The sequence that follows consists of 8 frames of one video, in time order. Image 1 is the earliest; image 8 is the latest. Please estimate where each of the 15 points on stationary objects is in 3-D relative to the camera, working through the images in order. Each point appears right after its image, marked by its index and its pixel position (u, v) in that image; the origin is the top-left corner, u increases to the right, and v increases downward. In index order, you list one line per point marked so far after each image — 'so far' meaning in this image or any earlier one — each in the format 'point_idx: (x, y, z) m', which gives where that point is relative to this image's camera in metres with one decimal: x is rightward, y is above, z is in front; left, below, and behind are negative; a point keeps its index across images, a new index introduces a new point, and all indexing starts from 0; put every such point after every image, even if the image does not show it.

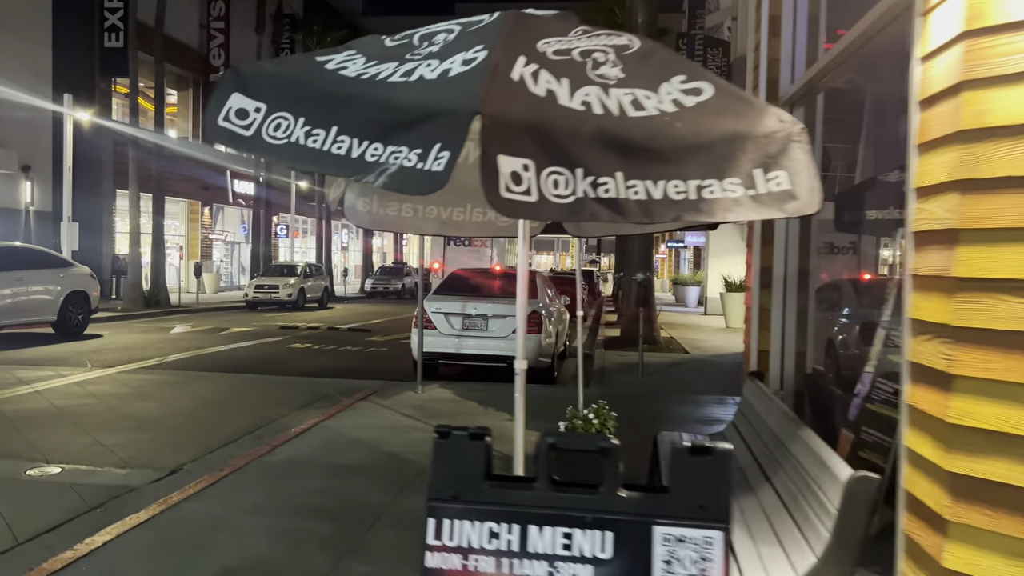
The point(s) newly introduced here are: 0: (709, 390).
0: (+2.5, -1.3, +10.2) m
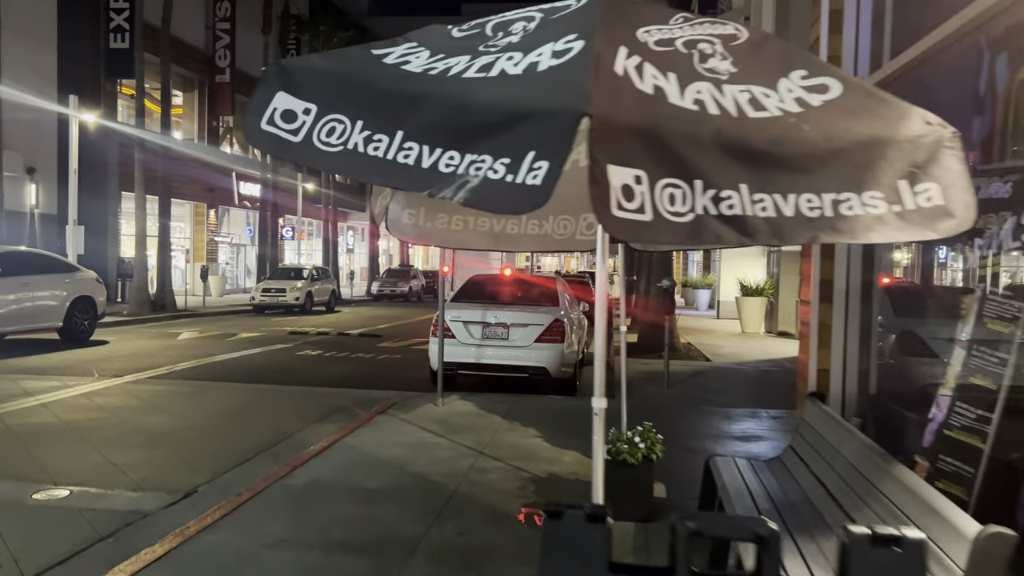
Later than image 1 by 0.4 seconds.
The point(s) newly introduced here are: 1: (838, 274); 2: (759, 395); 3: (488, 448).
0: (+2.7, -1.4, +9.8) m
1: (+1.9, +0.1, +4.8) m
2: (+3.1, -1.4, +10.4) m
3: (-0.2, -1.3, +6.8) m
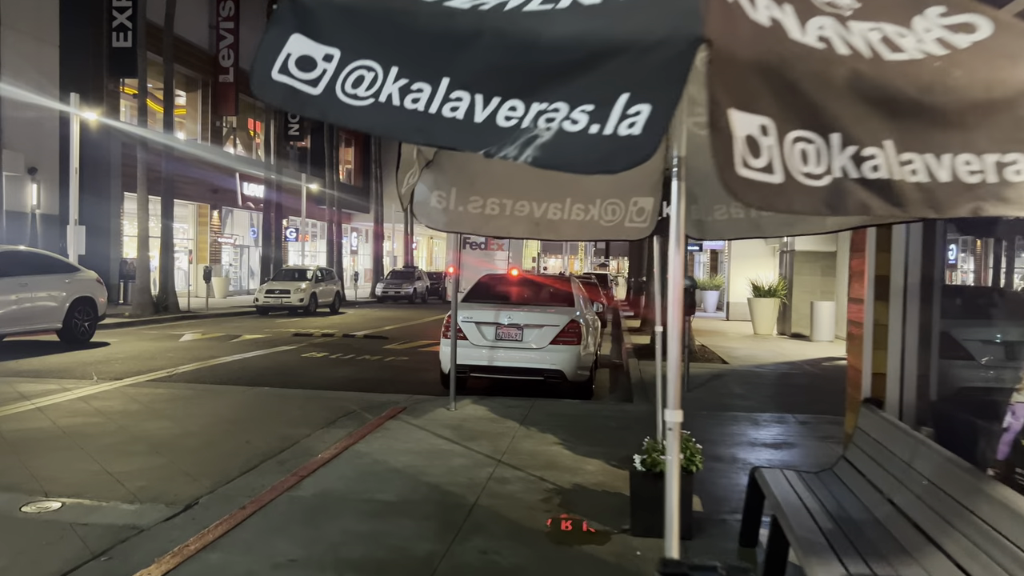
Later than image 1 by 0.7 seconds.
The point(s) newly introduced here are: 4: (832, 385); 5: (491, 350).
0: (+2.9, -1.4, +9.4) m
1: (+2.1, +0.1, +4.4) m
2: (+3.3, -1.4, +10.0) m
3: (0.0, -1.3, +6.4) m
4: (+4.4, -1.4, +11.4) m
5: (-0.2, -0.7, +9.4) m
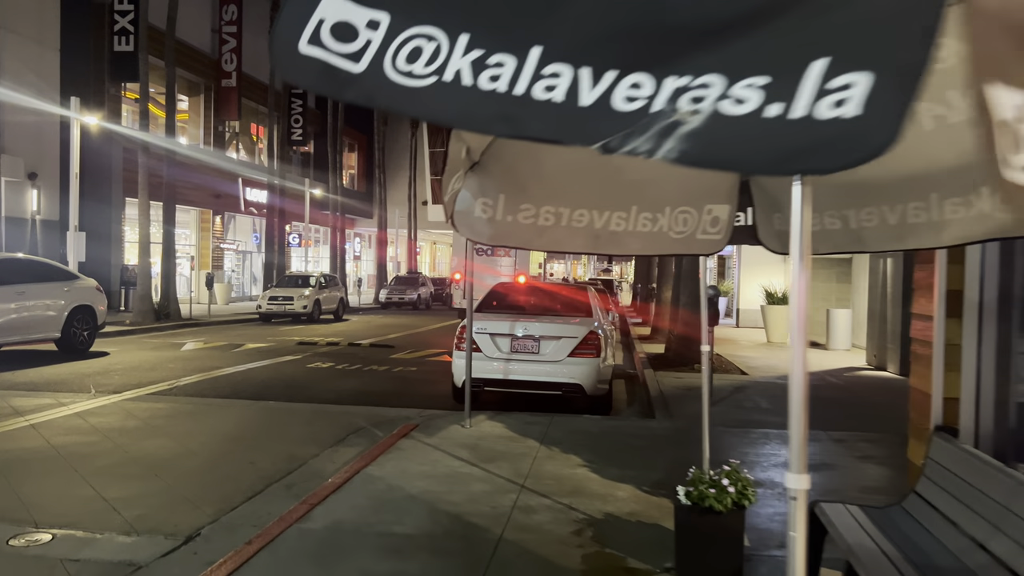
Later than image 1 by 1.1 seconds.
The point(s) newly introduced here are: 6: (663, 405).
0: (+3.1, -1.5, +9.0) m
1: (+2.2, 0.0, +4.0) m
2: (+3.5, -1.5, +9.6) m
3: (+0.1, -1.4, +6.0) m
4: (+4.6, -1.5, +11.0) m
5: (-0.1, -0.8, +8.9) m
6: (+1.8, -1.4, +9.6) m
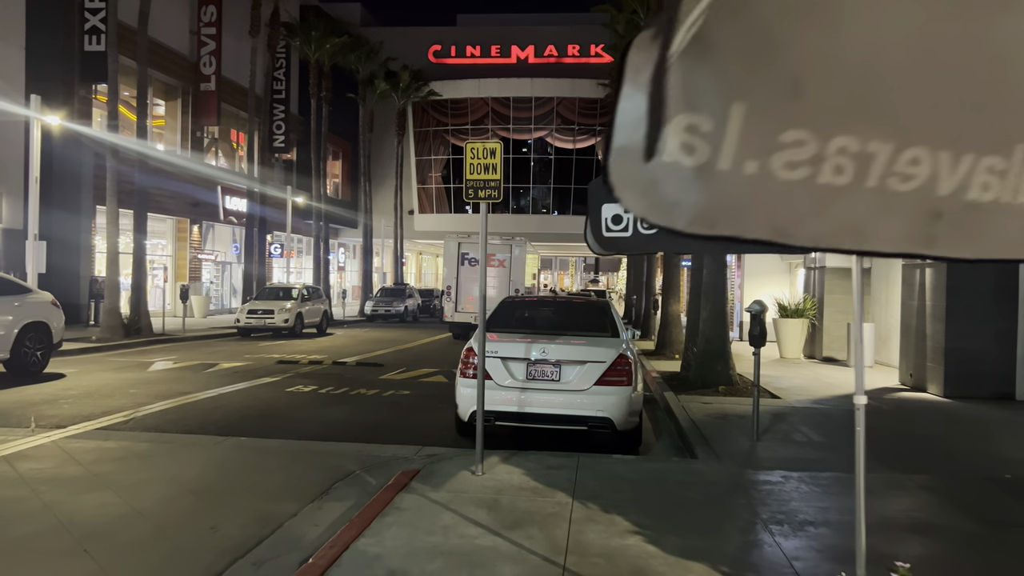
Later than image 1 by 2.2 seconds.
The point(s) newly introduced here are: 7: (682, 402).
0: (+3.2, -1.6, +7.7) m
1: (+2.5, -0.1, +2.7) m
2: (+3.6, -1.6, +8.2) m
3: (+0.3, -1.5, +4.6) m
4: (+4.7, -1.6, +9.6) m
5: (+0.1, -1.0, +7.6) m
6: (+1.9, -1.6, +8.3) m
7: (+2.3, -1.5, +10.9) m
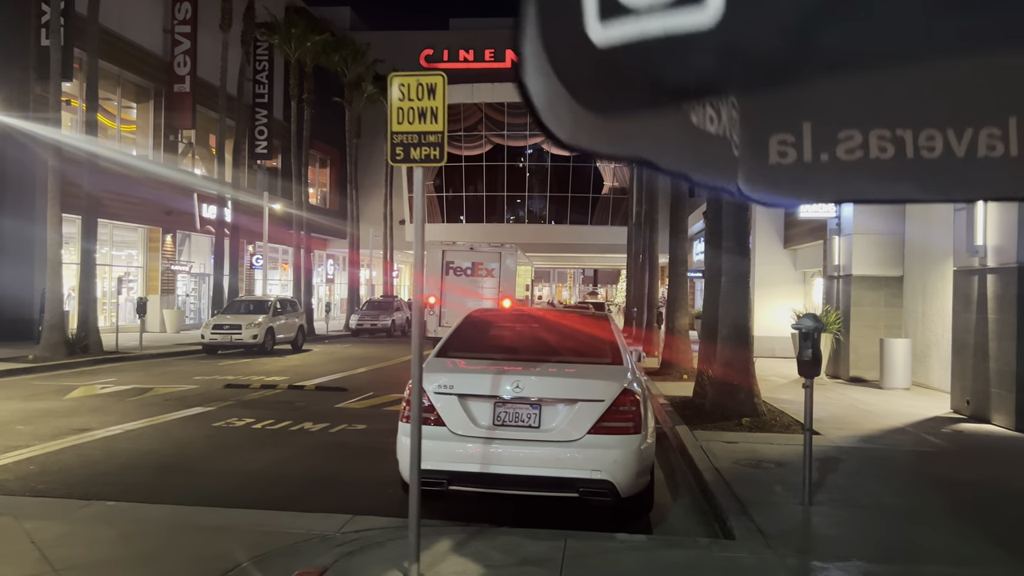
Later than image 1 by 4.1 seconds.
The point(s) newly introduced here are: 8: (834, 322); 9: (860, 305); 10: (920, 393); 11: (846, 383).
0: (+3.0, -1.7, +5.5) m
1: (+2.2, 0.0, +0.5) m
2: (+3.4, -1.7, +6.1) m
3: (+0.1, -1.5, +2.4) m
4: (+4.4, -1.7, +7.5) m
5: (-0.2, -1.0, +5.4) m
6: (+1.7, -1.6, +6.1) m
7: (+2.0, -1.7, +8.7) m
8: (+6.7, -0.7, +16.9) m
9: (+7.0, -0.4, +16.4) m
10: (+7.3, -1.9, +14.5) m
11: (+6.8, -1.9, +16.5) m
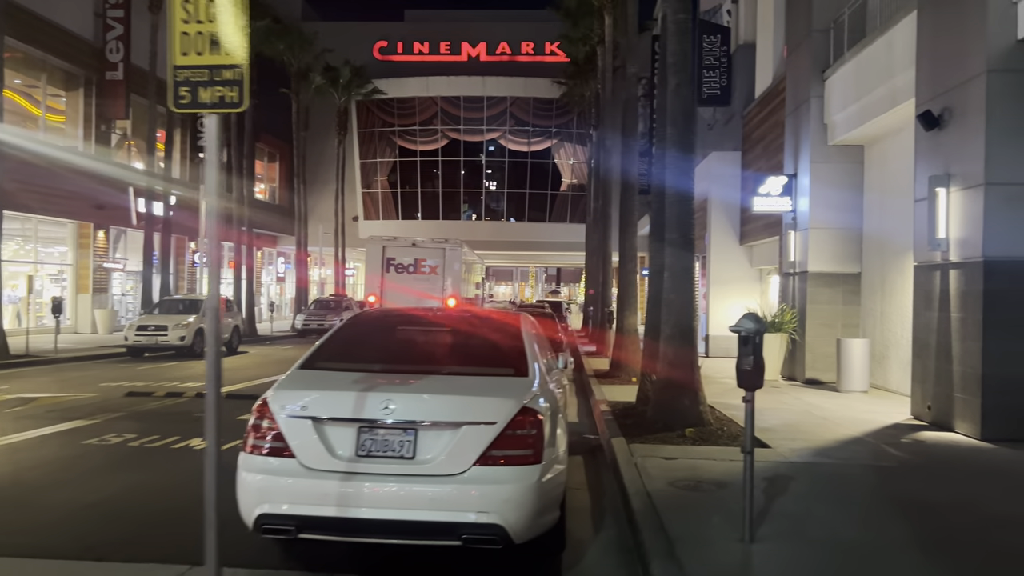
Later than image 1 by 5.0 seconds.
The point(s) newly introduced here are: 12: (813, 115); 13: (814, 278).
0: (+2.3, -1.6, +4.5) m
1: (+1.7, 0.0, -0.5) m
2: (+2.6, -1.7, +5.1) m
3: (-0.5, -1.5, +1.3) m
4: (+3.6, -1.7, +6.6) m
5: (-0.9, -1.0, +4.3) m
6: (+0.9, -1.6, +5.1) m
7: (+1.2, -1.6, +7.7) m
8: (+5.5, -0.6, +16.1) m
9: (+5.8, -0.3, +15.5) m
10: (+6.2, -1.8, +13.7) m
11: (+5.6, -1.9, +15.7) m
12: (+5.8, +3.4, +15.8) m
13: (+5.8, +0.2, +15.5) m
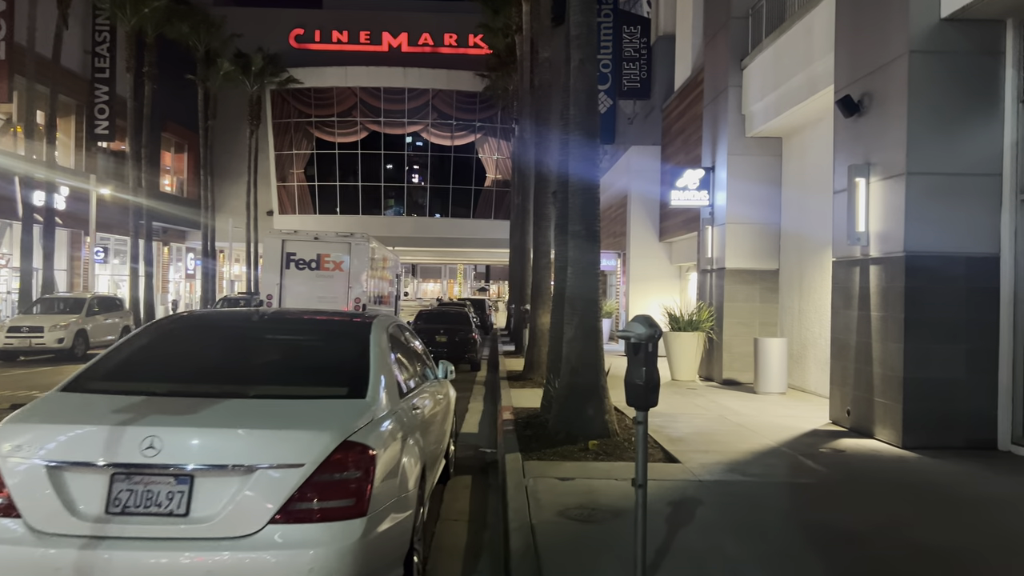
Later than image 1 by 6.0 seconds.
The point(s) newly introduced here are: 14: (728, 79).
0: (+1.5, -1.6, +3.6) m
1: (+1.4, 0.0, -1.4) m
2: (+1.8, -1.6, +4.2) m
3: (-1.0, -1.5, +0.2) m
4: (+2.7, -1.7, +5.8) m
5: (-1.6, -1.0, +3.1) m
6: (+0.1, -1.6, +4.1) m
7: (+0.1, -1.6, +6.7) m
8: (+3.7, -0.6, +15.5) m
9: (+4.1, -0.2, +14.9) m
10: (+4.6, -1.8, +13.1) m
11: (+3.8, -1.8, +15.0) m
12: (+4.1, +3.4, +15.2) m
13: (+4.0, +0.2, +14.9) m
14: (+4.1, +3.9, +15.3) m
